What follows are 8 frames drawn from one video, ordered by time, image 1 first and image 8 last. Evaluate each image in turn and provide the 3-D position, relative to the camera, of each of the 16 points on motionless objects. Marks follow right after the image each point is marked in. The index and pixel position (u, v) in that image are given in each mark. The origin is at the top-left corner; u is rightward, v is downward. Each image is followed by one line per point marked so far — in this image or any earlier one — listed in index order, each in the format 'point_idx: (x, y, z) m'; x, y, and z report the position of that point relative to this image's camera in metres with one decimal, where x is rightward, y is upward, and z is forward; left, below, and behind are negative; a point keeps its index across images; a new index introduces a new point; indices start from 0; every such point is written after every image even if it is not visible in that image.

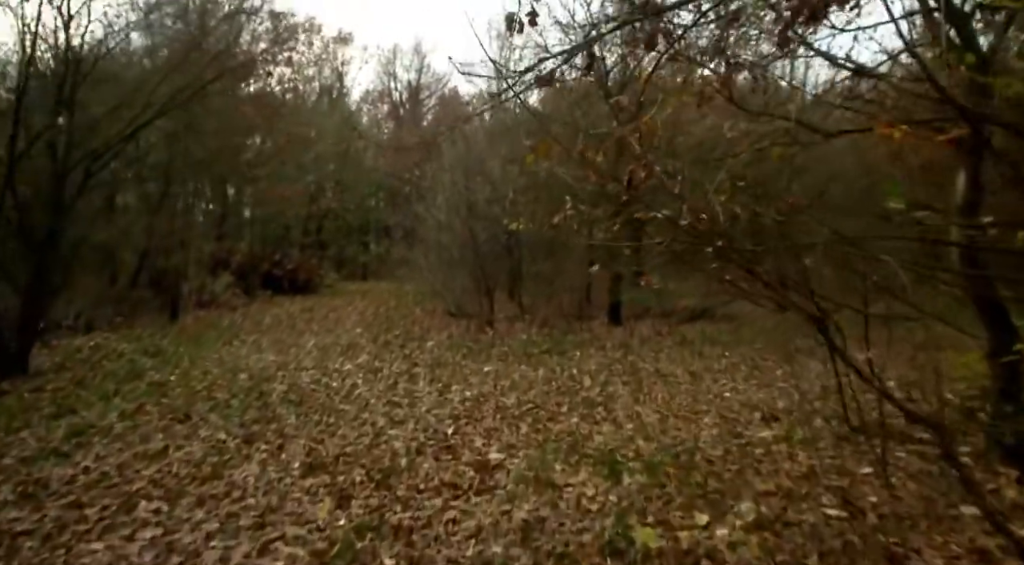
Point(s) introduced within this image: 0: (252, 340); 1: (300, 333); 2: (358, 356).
0: (-6.5, -1.4, +16.0) m
1: (-5.6, -1.3, +17.0) m
2: (-3.3, -1.6, +13.5) m
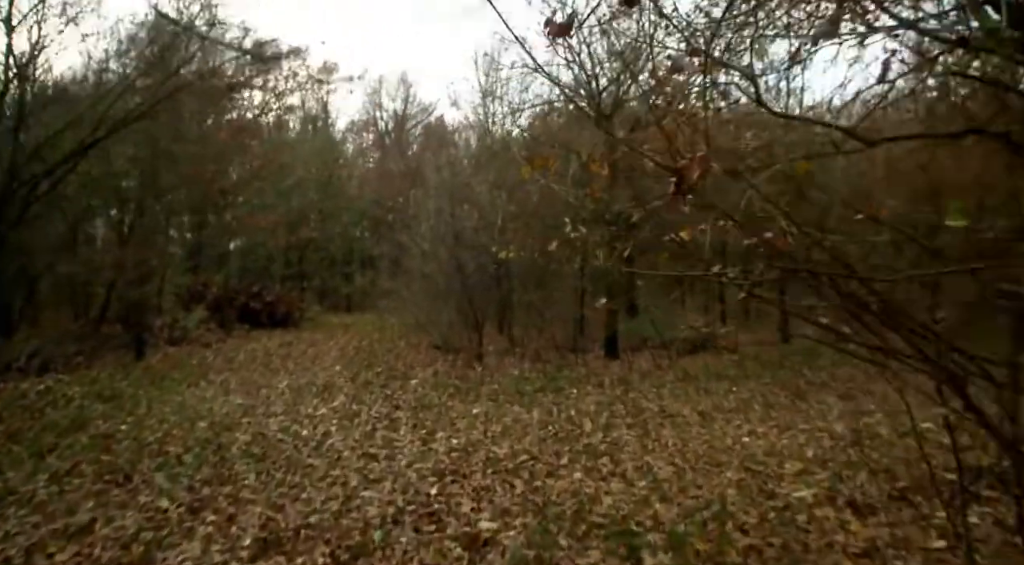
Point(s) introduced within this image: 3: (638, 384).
0: (-6.7, -2.2, +14.7) m
1: (-5.8, -2.2, +15.7) m
2: (-3.4, -2.2, +12.3) m
3: (+2.8, -2.3, +14.3) m
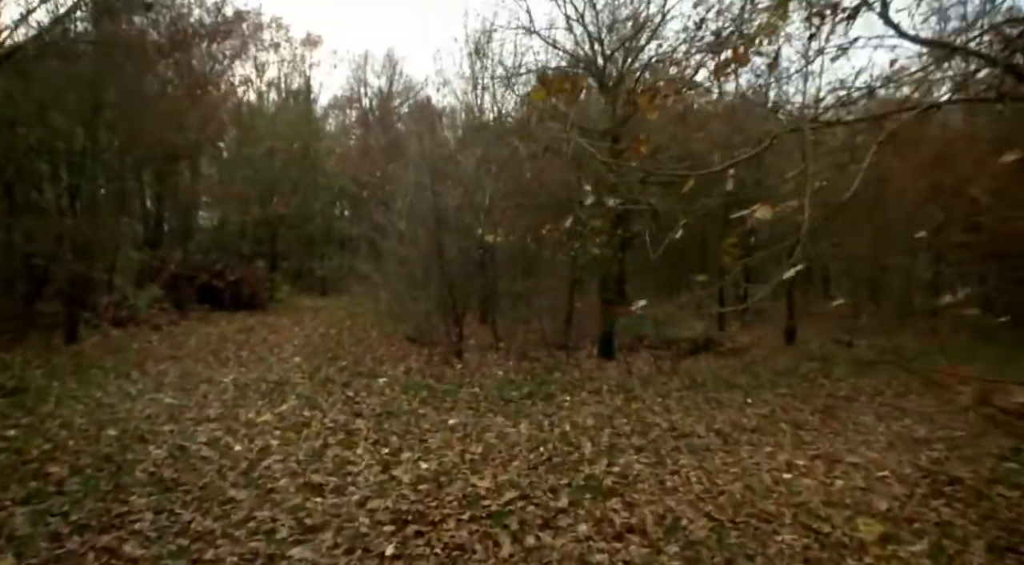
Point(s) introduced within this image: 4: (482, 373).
0: (-7.1, -1.7, +12.7) m
1: (-6.2, -1.7, +13.7) m
2: (-3.7, -1.9, +10.4) m
3: (+2.5, -2.1, +12.5) m
4: (-0.6, -1.9, +13.5) m
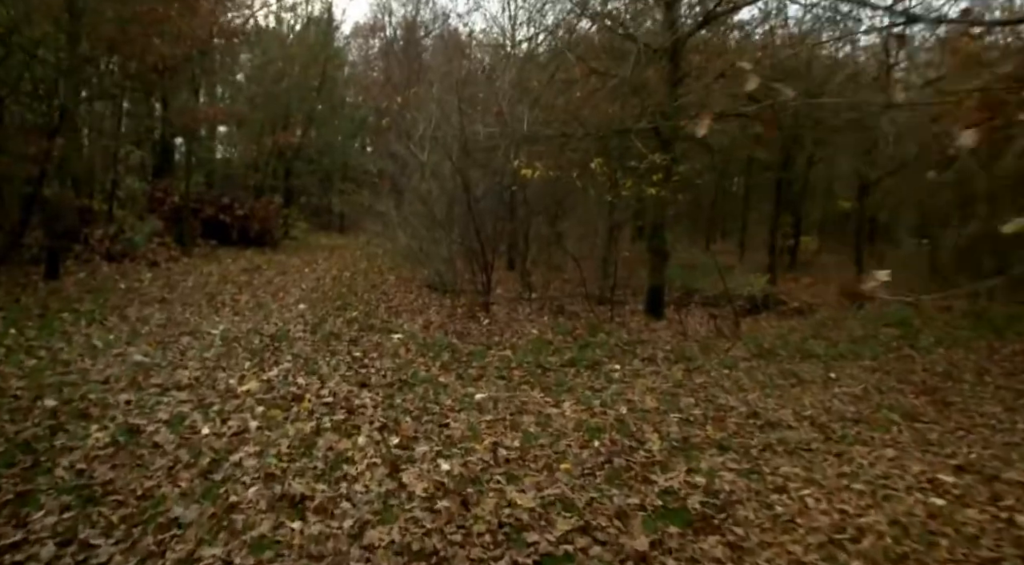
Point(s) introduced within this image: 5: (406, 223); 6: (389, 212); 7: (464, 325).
0: (-6.4, -0.6, +11.0) m
1: (-5.5, -0.5, +11.9) m
2: (-3.1, -1.1, +8.6) m
3: (+3.1, -1.3, +10.5) m
4: (+0.1, -0.9, +11.6) m
5: (-2.8, +1.6, +16.9) m
6: (-3.5, +2.0, +18.0) m
7: (-0.9, -0.8, +11.9) m
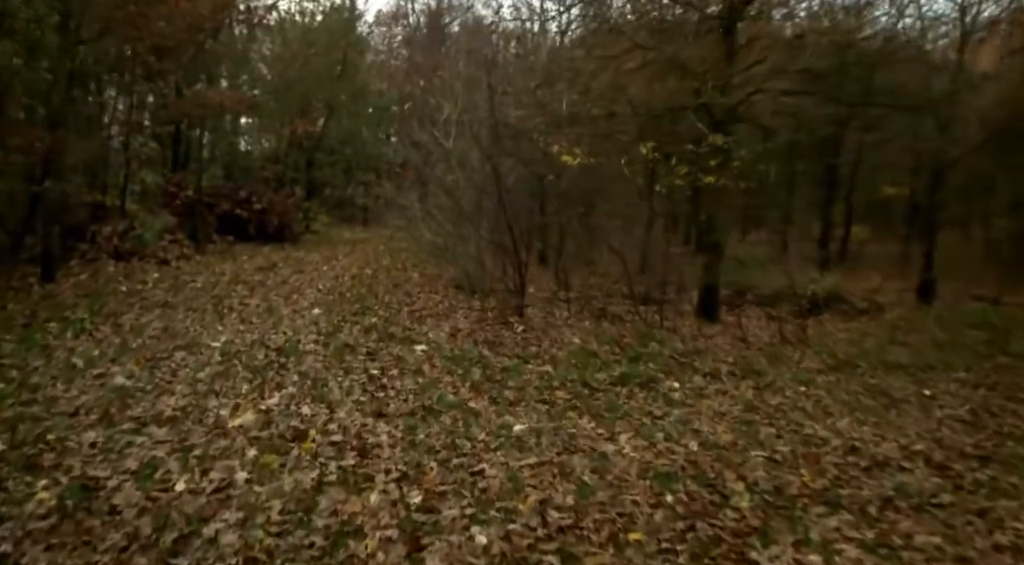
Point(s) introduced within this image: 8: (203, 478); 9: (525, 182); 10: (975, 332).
0: (-5.8, -0.7, +9.8) m
1: (-4.9, -0.5, +10.8) m
2: (-2.6, -1.2, +7.3) m
3: (+3.7, -1.3, +9.0) m
4: (+0.7, -0.9, +10.2) m
5: (-2.0, +1.6, +15.6) m
6: (-2.6, +2.0, +16.7) m
7: (-0.3, -0.8, +10.6) m
8: (-2.4, -1.5, +5.1) m
9: (+0.3, +2.0, +12.6) m
10: (+9.2, -1.0, +12.7) m
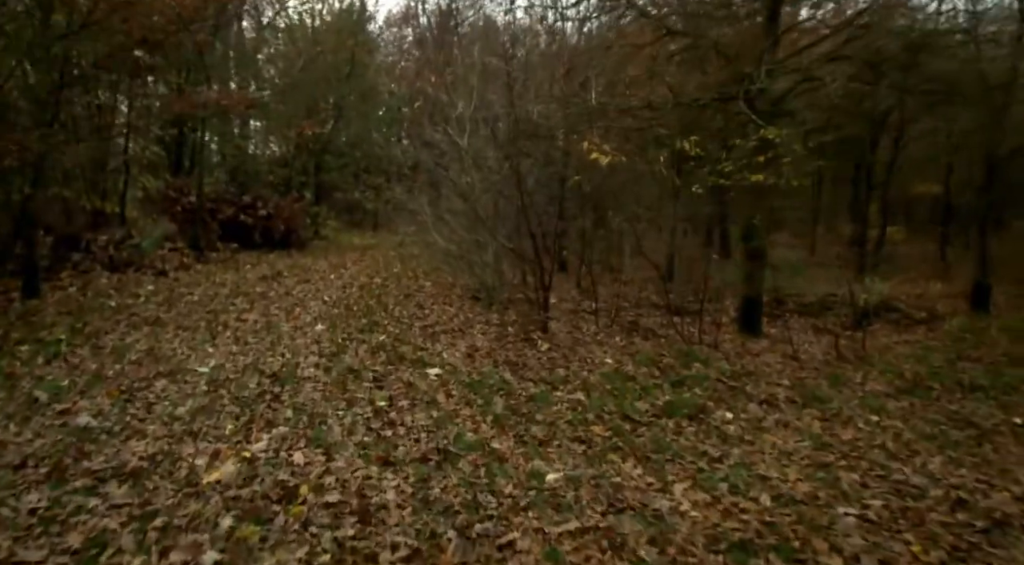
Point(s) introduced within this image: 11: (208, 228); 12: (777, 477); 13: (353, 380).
0: (-5.5, -0.9, +8.9) m
1: (-4.5, -0.8, +9.8) m
2: (-2.3, -1.4, +6.3) m
3: (+4.0, -1.5, +7.8) m
4: (+1.0, -1.1, +9.1) m
5: (-1.6, +1.4, +14.6) m
6: (-2.2, +1.8, +15.7) m
7: (+0.1, -1.0, +9.5) m
8: (-2.2, -1.7, +4.0) m
9: (+0.6, +1.8, +11.5) m
10: (+9.6, -1.1, +11.4) m
11: (-9.2, +1.6, +19.3) m
12: (+2.4, -1.7, +5.8) m
13: (-1.9, -1.2, +7.8) m
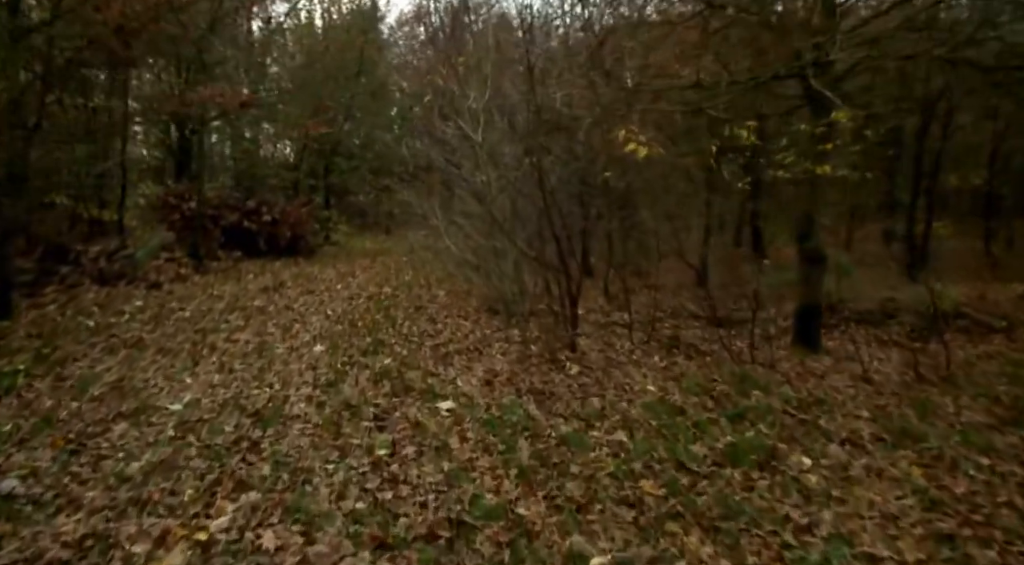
0: (-5.2, -1.1, +7.7) m
1: (-4.2, -1.0, +8.6) m
2: (-2.1, -1.6, +5.0) m
3: (+4.3, -1.6, +6.4) m
4: (+1.3, -1.3, +7.8) m
5: (-1.1, +1.2, +13.3) m
6: (-1.7, +1.6, +14.5) m
7: (+0.4, -1.2, +8.2) m
8: (-2.0, -1.9, +2.8) m
9: (+1.0, +1.6, +10.2) m
10: (+9.9, -1.2, +9.9) m
11: (-8.6, +1.3, +18.3) m
12: (+2.6, -1.9, +4.5) m
13: (-1.7, -1.4, +6.6) m
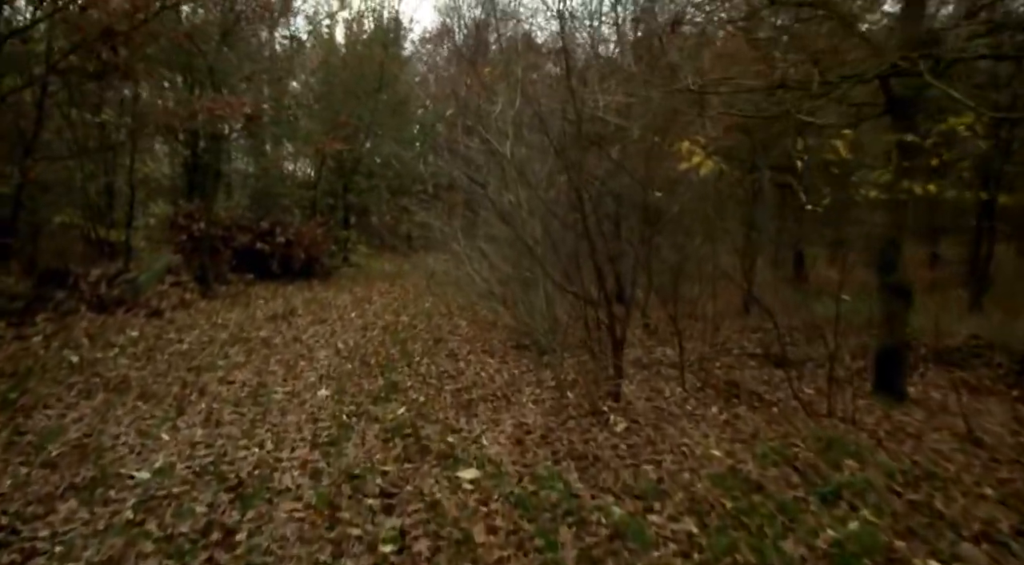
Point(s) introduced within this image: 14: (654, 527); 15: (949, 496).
0: (-4.8, -1.5, +6.6) m
1: (-3.8, -1.4, +7.5) m
2: (-1.8, -1.9, +3.8) m
3: (+4.6, -2.0, +5.0) m
4: (+1.7, -1.7, +6.5) m
5: (-0.6, +0.6, +12.1) m
6: (-1.1, +1.0, +13.3) m
7: (+0.8, -1.6, +6.9) m
8: (-1.8, -2.2, +1.5) m
9: (+1.4, +1.1, +9.0) m
10: (+10.4, -1.7, +8.3) m
11: (-7.9, +0.7, +17.4) m
12: (+2.9, -2.2, +3.1) m
13: (-1.3, -1.8, +5.4) m
14: (+1.1, -1.9, +5.1) m
15: (+3.8, -1.9, +5.7) m
